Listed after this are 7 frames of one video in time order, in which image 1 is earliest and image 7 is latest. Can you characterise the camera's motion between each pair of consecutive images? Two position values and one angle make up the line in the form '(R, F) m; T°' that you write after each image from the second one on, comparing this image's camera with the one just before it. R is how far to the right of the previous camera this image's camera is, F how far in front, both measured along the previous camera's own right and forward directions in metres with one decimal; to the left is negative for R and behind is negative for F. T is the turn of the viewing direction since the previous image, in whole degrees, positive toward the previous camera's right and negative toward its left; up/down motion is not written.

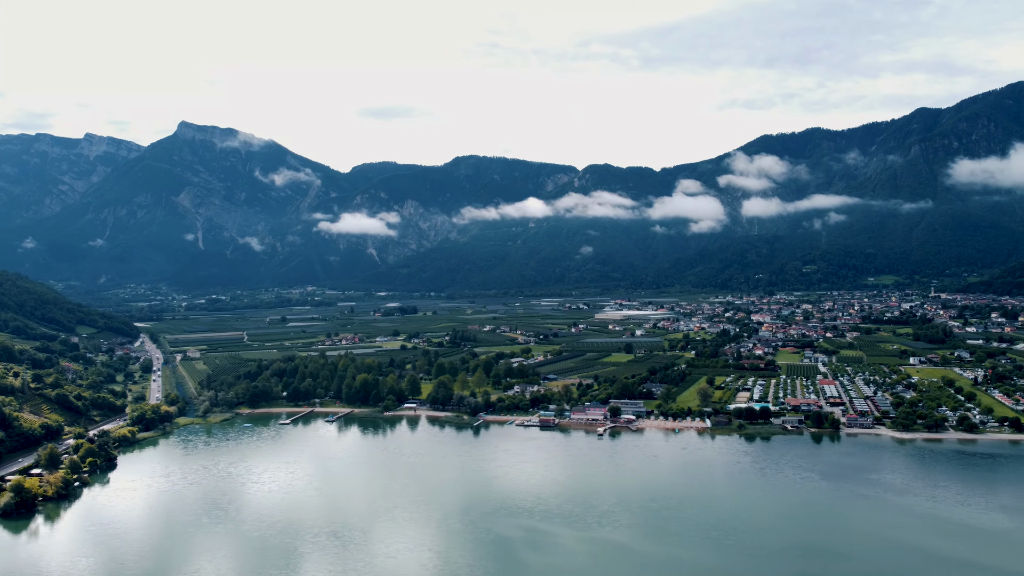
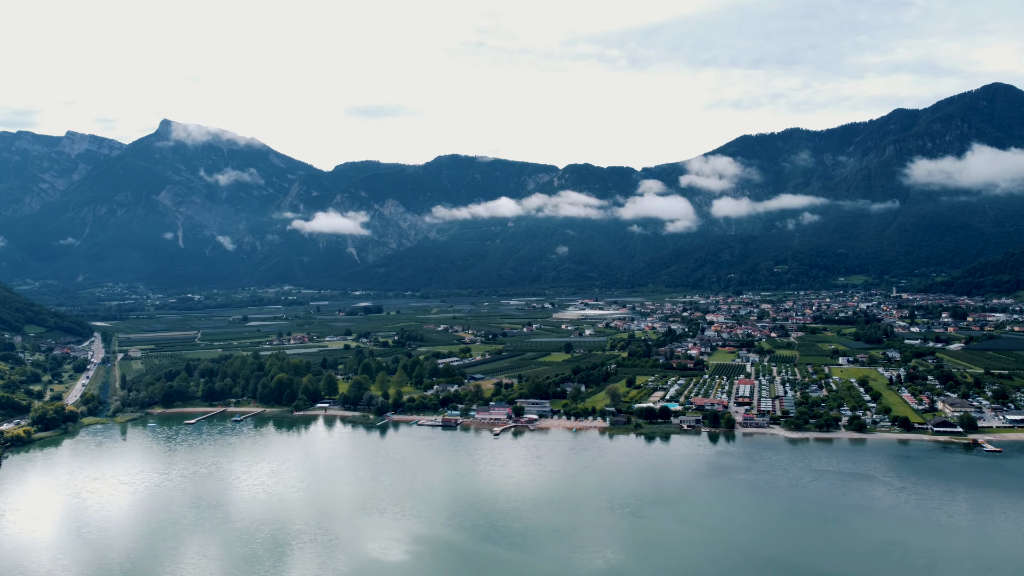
(+3.0, -0.1) m; +1°
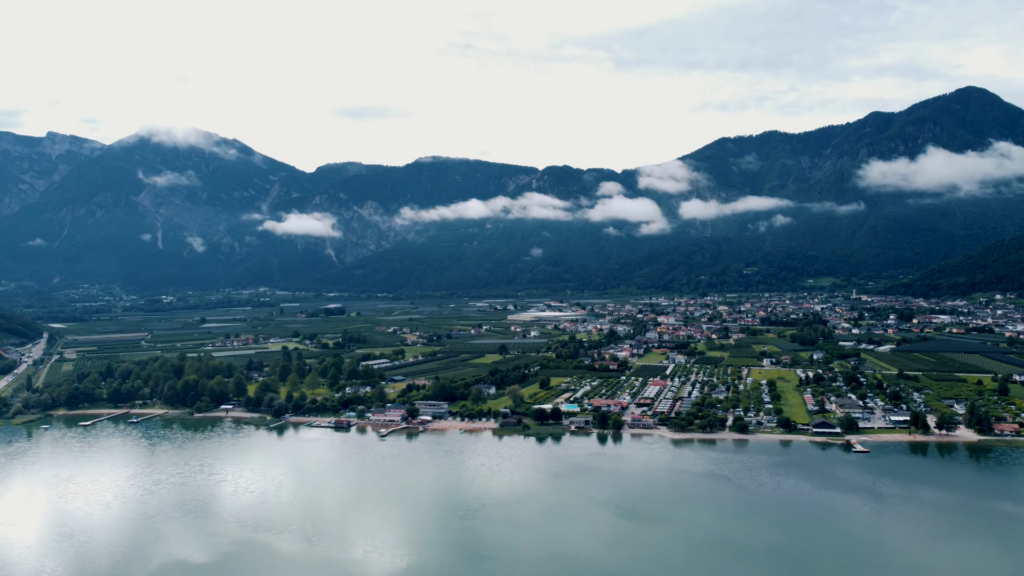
(+3.3, -0.1) m; +1°
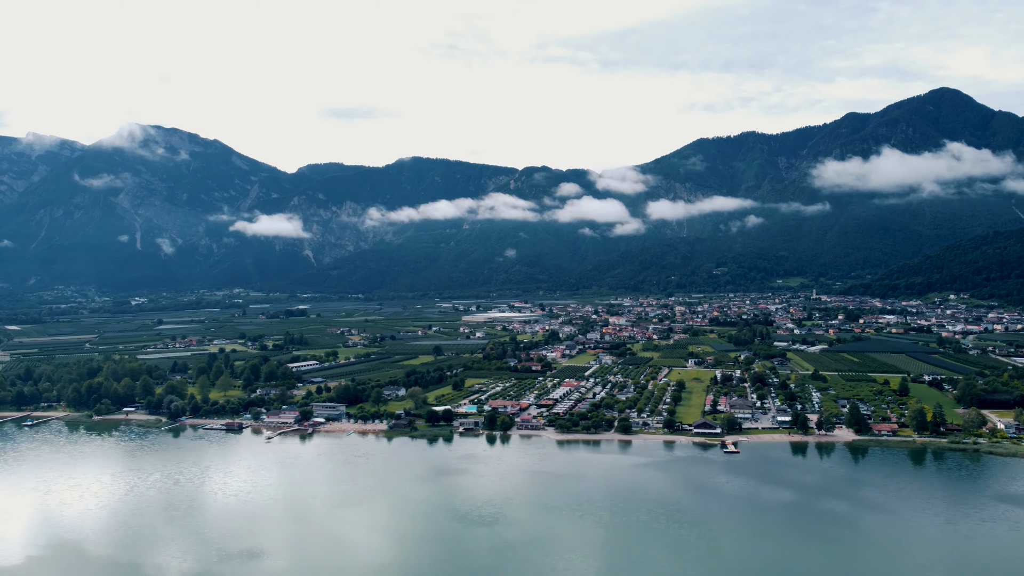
(+3.4, -0.1) m; +1°
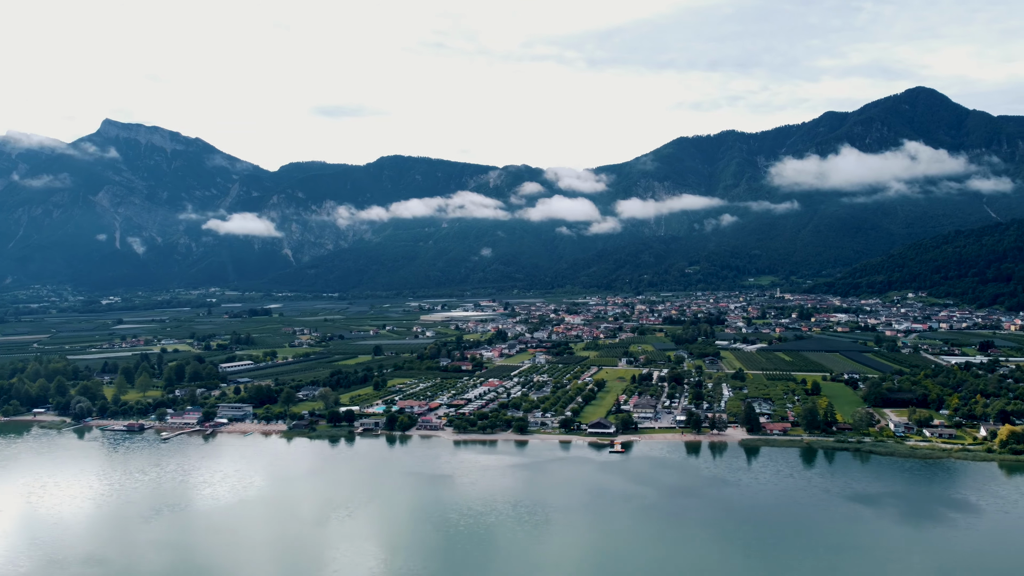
(+3.0, 0.0) m; +1°
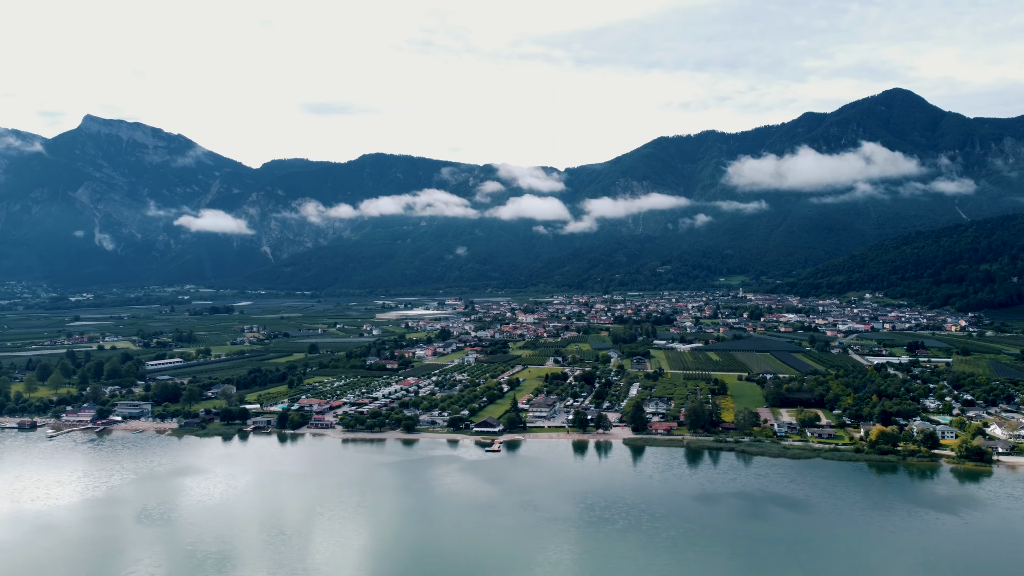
(+3.3, 0.0) m; +1°
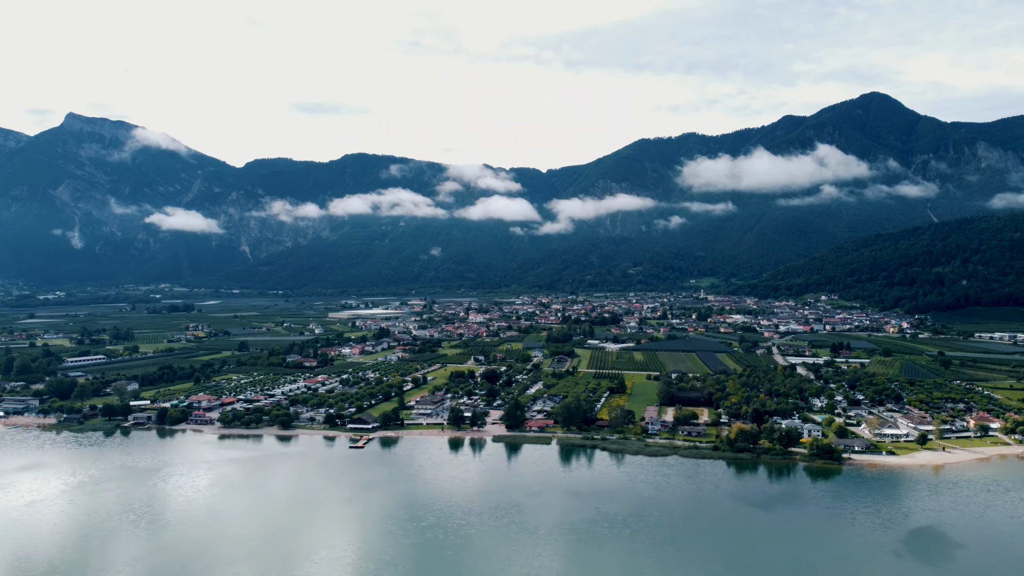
(+3.7, 0.0) m; 0°
